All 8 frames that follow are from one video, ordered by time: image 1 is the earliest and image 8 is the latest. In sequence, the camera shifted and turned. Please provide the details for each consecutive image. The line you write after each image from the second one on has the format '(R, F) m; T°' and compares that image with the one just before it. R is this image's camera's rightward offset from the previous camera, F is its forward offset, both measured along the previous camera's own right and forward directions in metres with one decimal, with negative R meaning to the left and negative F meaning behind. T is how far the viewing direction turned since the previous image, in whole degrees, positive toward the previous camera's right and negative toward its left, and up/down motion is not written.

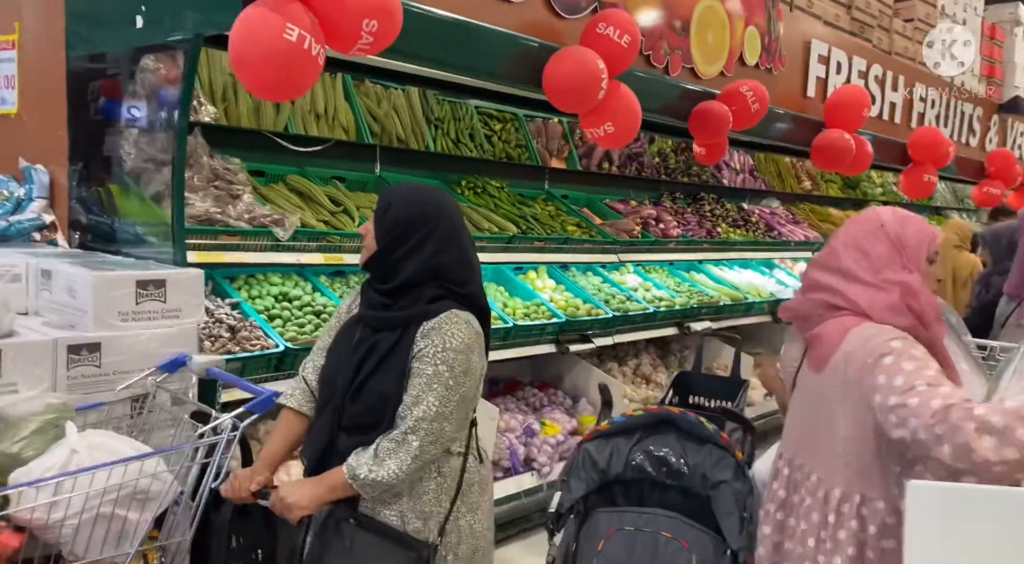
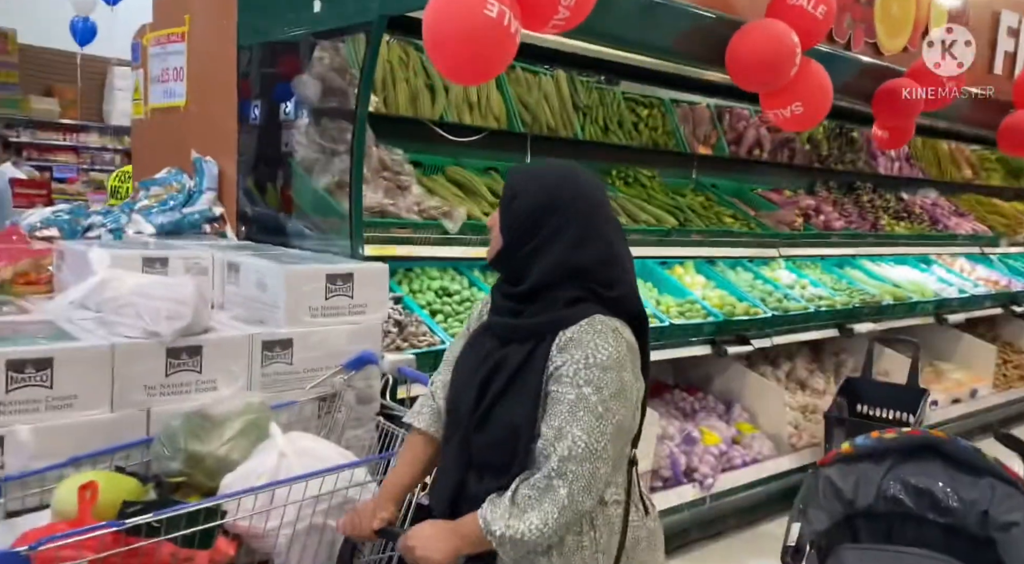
(-0.3, +0.2) m; -7°
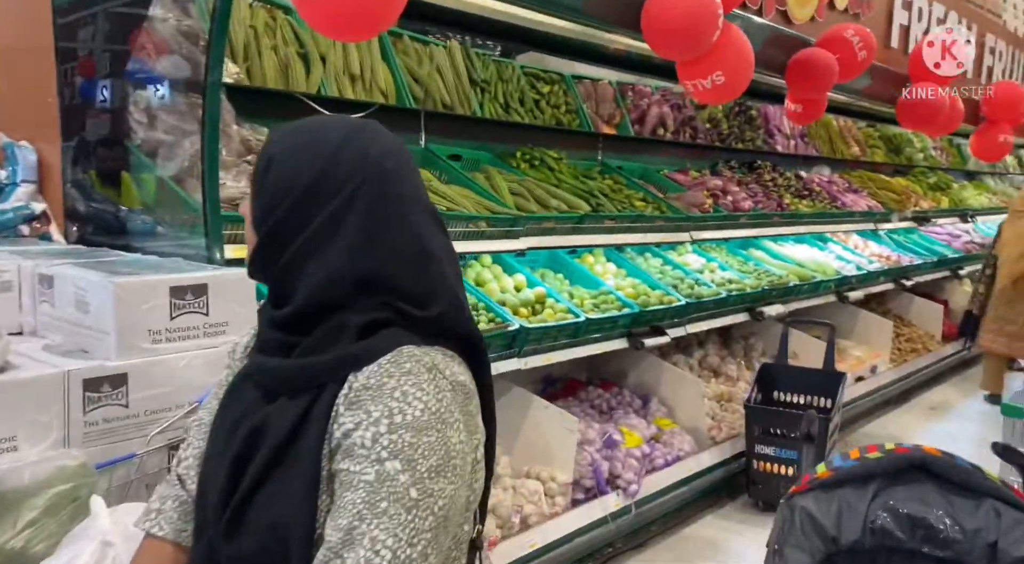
(0.0, +0.4) m; +7°
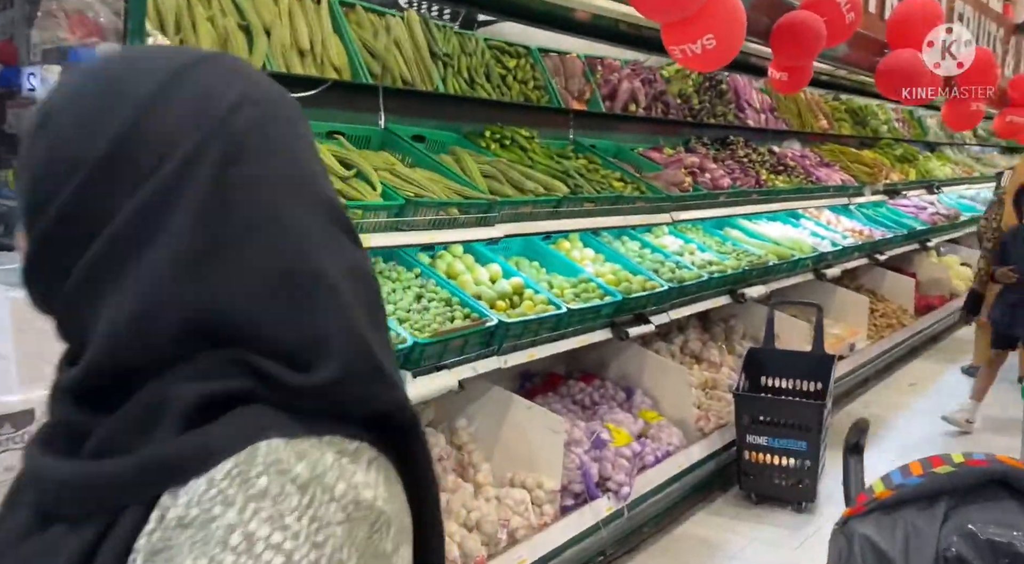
(-0.1, +0.3) m; +3°
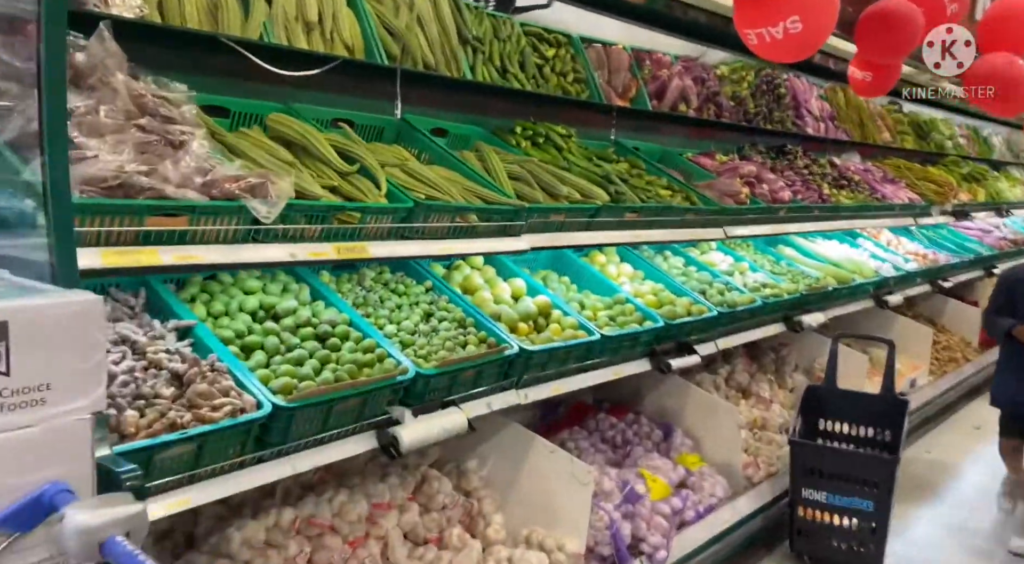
(0.0, +0.5) m; -2°
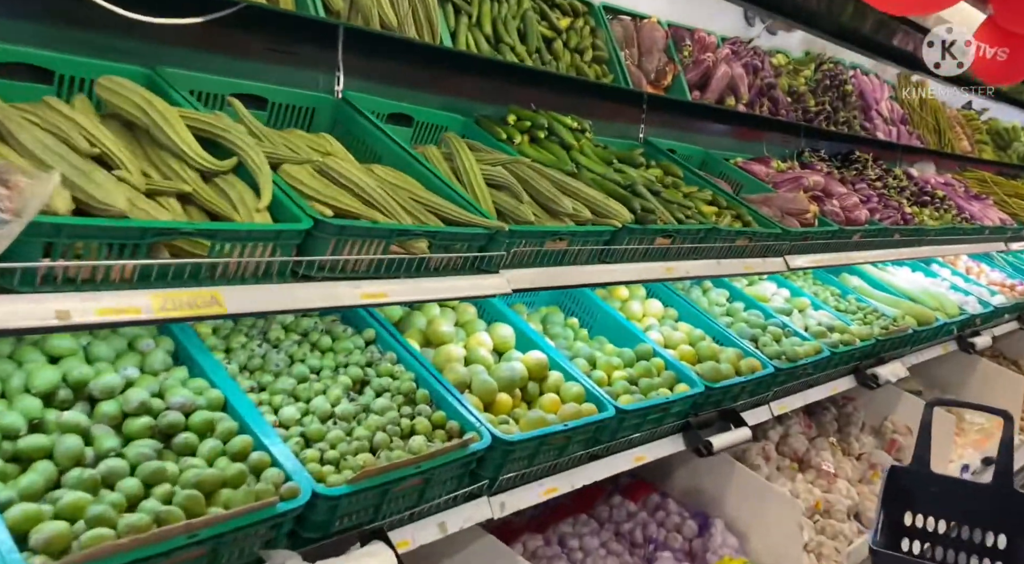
(+0.1, +0.9) m; -2°
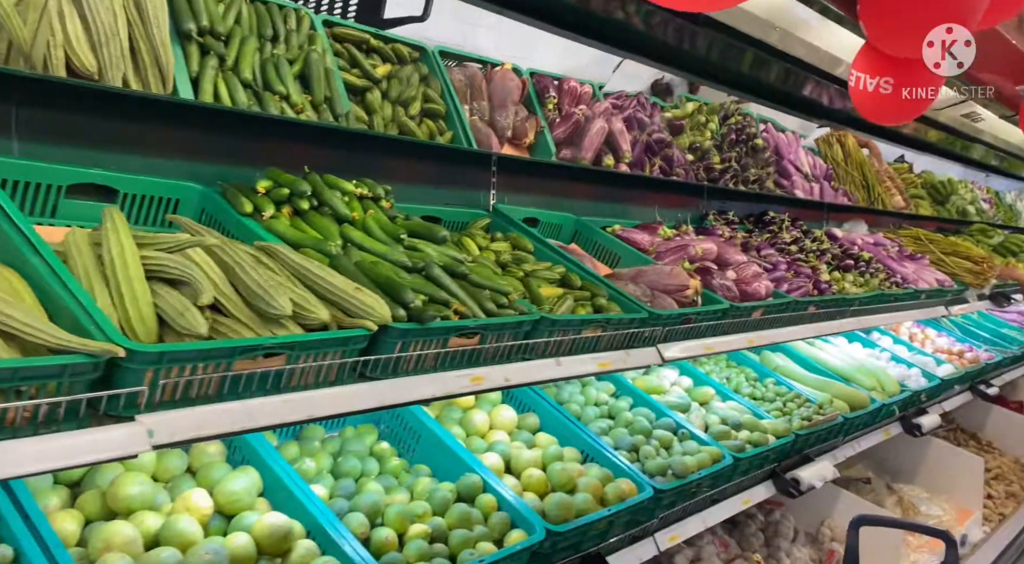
(+0.4, +0.6) m; +2°
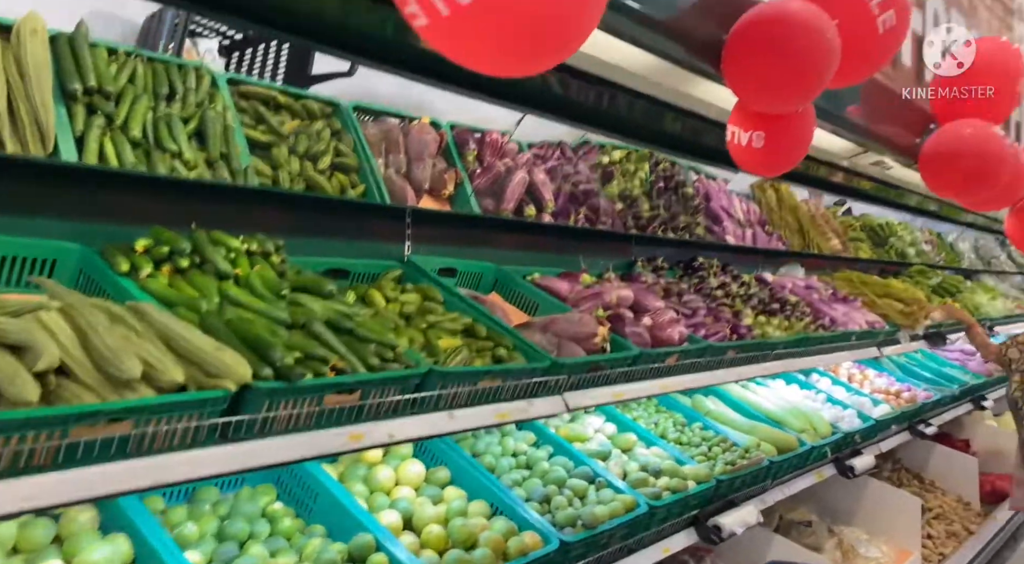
(+0.2, 0.0) m; +2°
